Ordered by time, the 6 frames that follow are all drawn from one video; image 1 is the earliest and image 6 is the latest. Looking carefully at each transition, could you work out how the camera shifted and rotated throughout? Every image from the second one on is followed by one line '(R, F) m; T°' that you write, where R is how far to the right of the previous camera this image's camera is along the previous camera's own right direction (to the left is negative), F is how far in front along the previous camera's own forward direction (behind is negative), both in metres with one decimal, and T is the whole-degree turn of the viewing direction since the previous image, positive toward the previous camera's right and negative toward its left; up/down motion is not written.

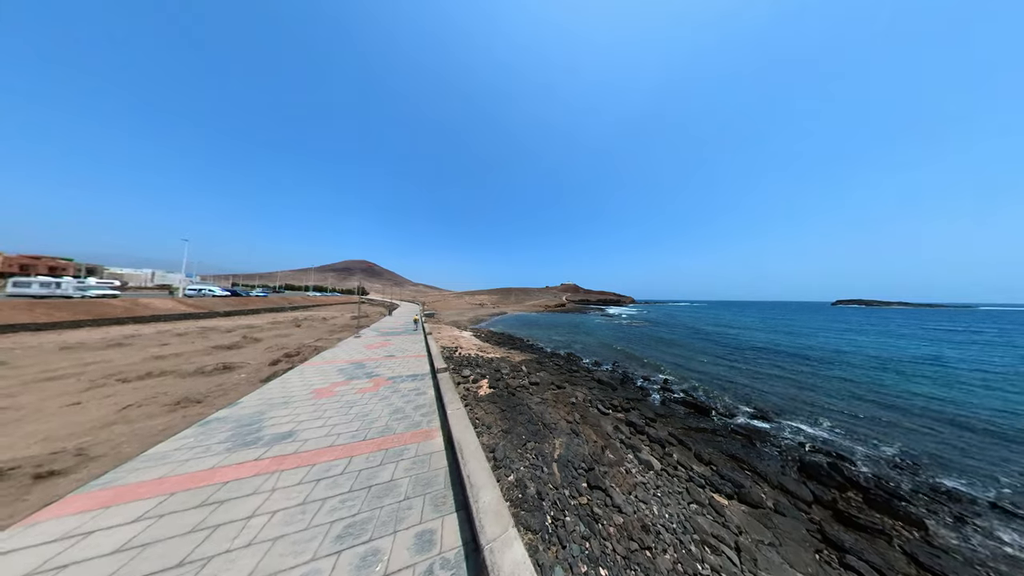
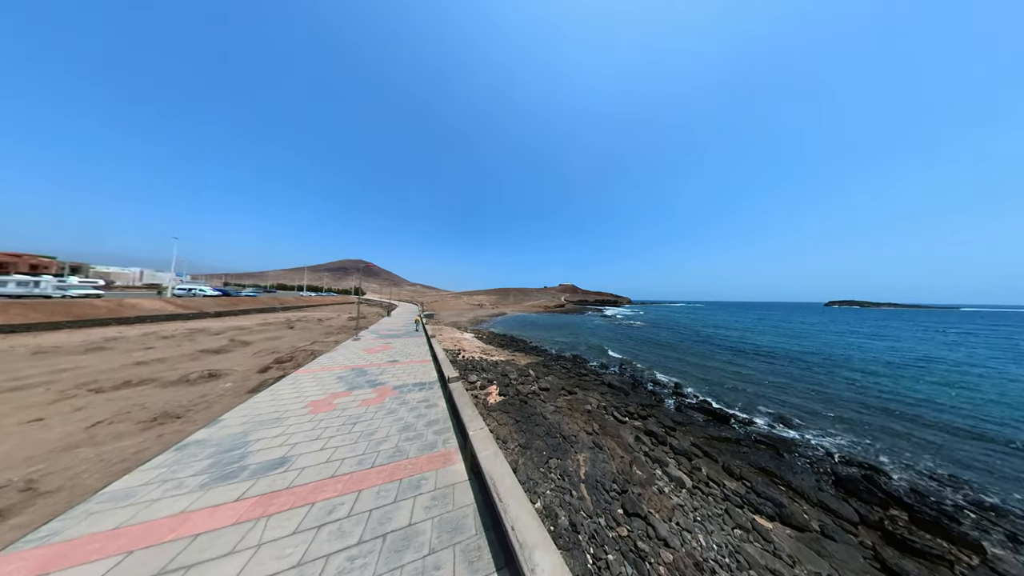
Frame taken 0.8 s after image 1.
(-0.4, +0.5) m; +1°
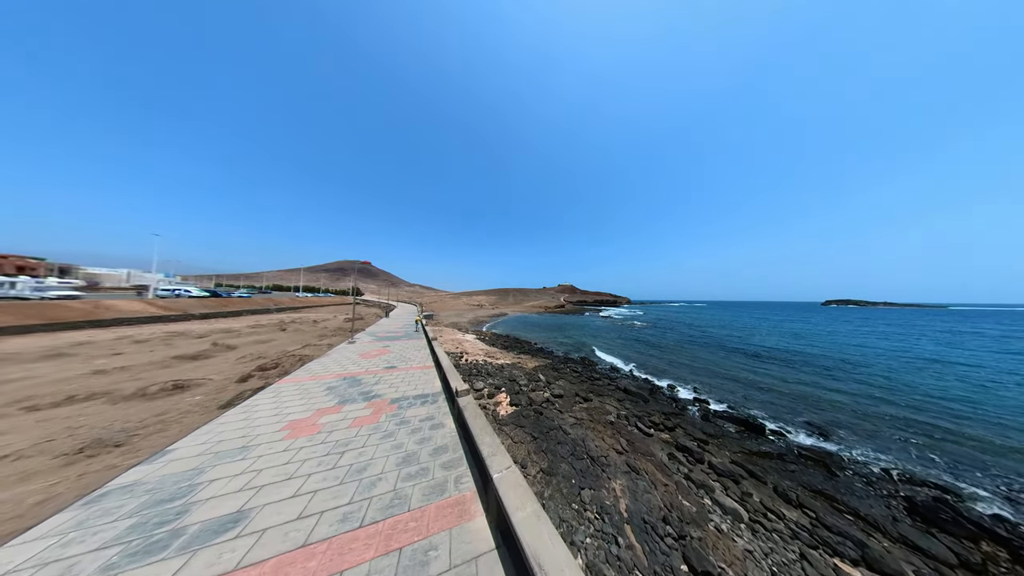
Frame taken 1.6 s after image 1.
(-0.4, +0.9) m; 0°
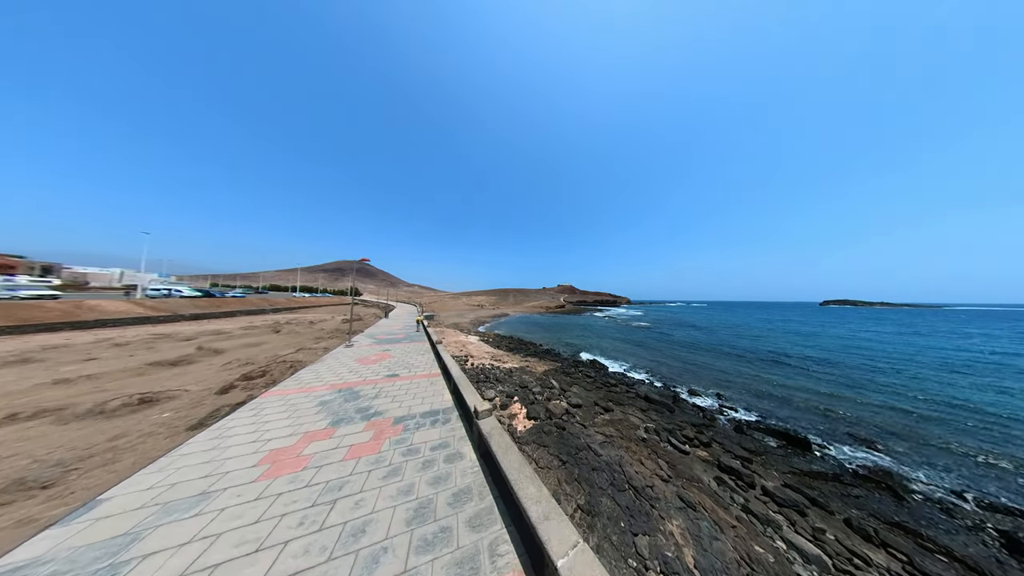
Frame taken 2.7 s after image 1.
(-0.4, +0.8) m; 0°
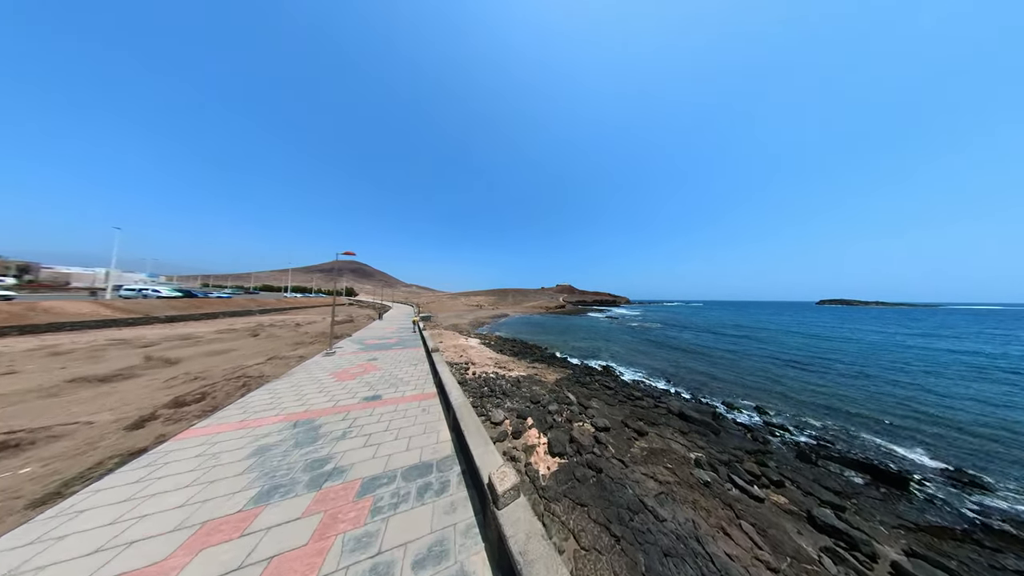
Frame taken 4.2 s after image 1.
(-0.3, +1.5) m; 0°
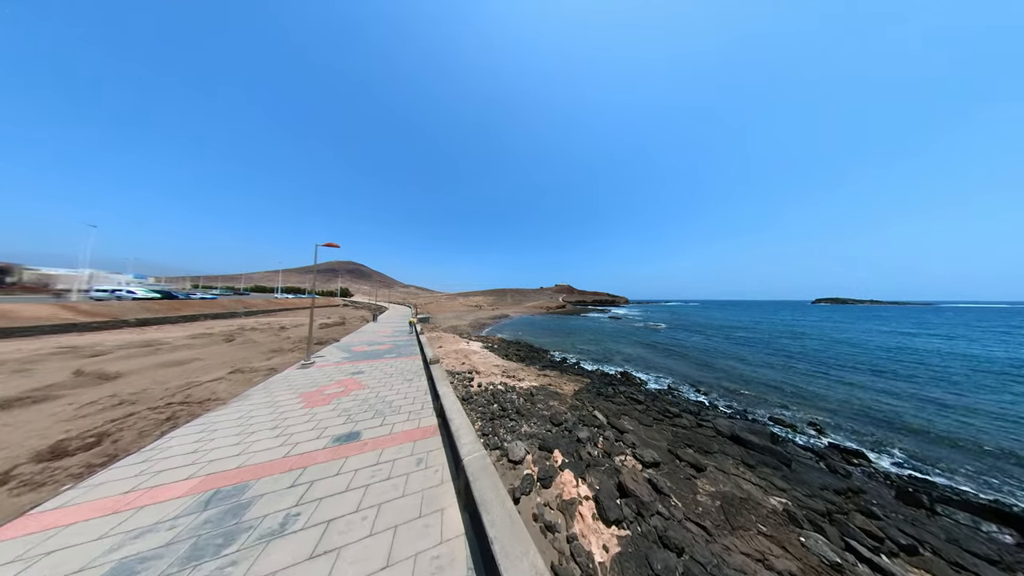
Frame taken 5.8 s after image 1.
(-0.4, +1.5) m; 0°
